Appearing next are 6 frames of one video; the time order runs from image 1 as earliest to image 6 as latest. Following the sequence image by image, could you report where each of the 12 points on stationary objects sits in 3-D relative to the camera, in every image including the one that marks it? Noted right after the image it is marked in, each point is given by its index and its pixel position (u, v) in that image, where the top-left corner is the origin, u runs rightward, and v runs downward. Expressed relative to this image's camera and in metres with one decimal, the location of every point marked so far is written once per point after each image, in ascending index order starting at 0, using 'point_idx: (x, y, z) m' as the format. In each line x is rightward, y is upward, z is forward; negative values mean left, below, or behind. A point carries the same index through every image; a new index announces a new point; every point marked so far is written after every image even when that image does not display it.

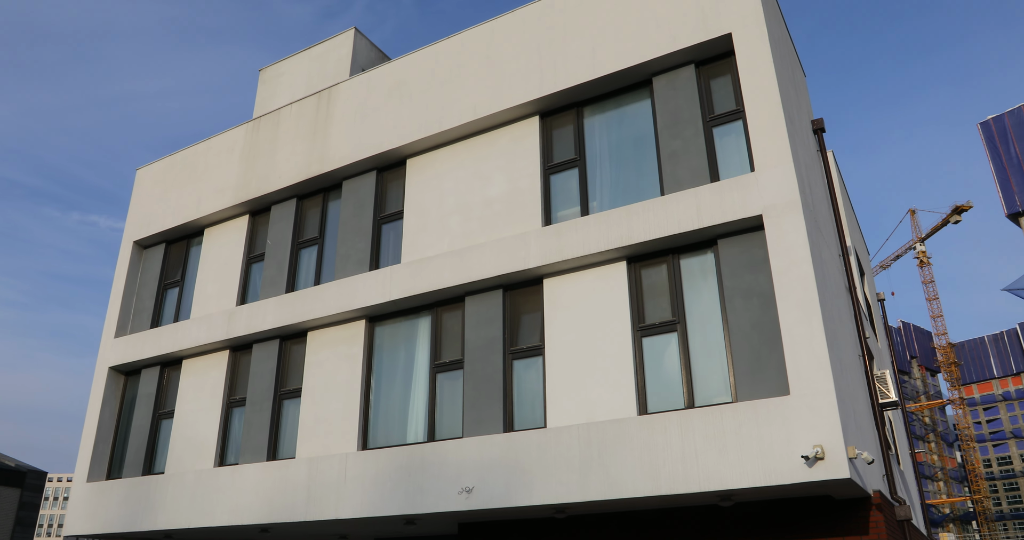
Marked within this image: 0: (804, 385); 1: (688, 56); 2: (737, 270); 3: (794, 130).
0: (+3.2, -1.2, +7.8) m
1: (+2.5, +3.0, +10.2) m
2: (+2.8, 0.0, +8.9) m
3: (+3.8, +1.9, +9.8) m
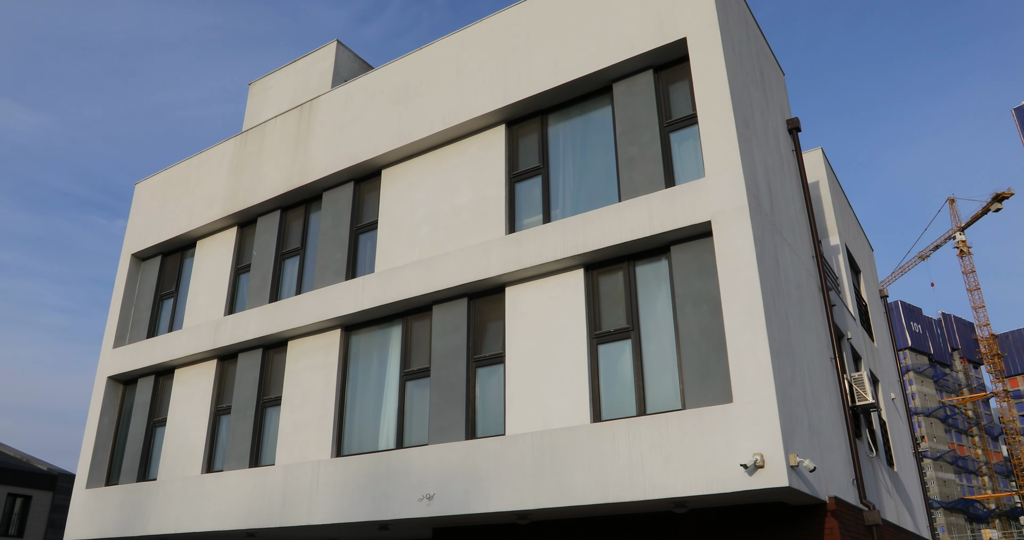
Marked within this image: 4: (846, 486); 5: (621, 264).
0: (+2.5, -1.3, +7.8) m
1: (+1.9, +2.9, +10.2) m
2: (+2.2, -0.1, +8.9) m
3: (+3.2, +1.9, +9.8) m
4: (+4.6, -3.0, +9.9) m
5: (+1.4, +0.1, +9.6) m
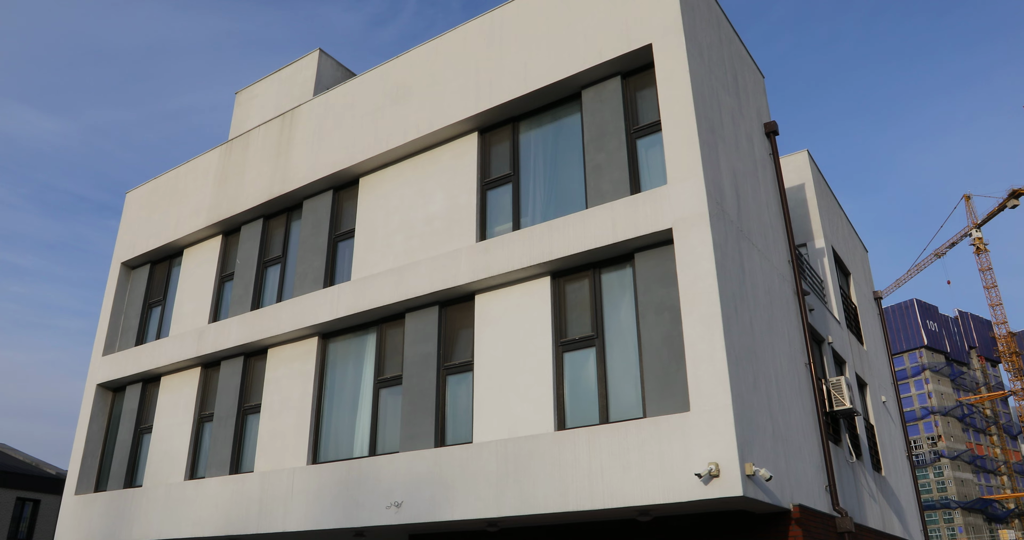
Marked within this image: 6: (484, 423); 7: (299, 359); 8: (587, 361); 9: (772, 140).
0: (+2.1, -1.4, +7.8) m
1: (+1.4, +2.8, +10.2) m
2: (+1.7, -0.2, +8.8) m
3: (+2.8, +1.8, +9.7) m
4: (+4.1, -3.0, +9.8) m
5: (+1.0, 0.0, +9.6) m
6: (-0.4, -2.0, +9.6) m
7: (-3.6, -1.5, +12.1) m
8: (+1.0, -1.2, +9.2) m
9: (+4.4, +2.2, +12.3) m
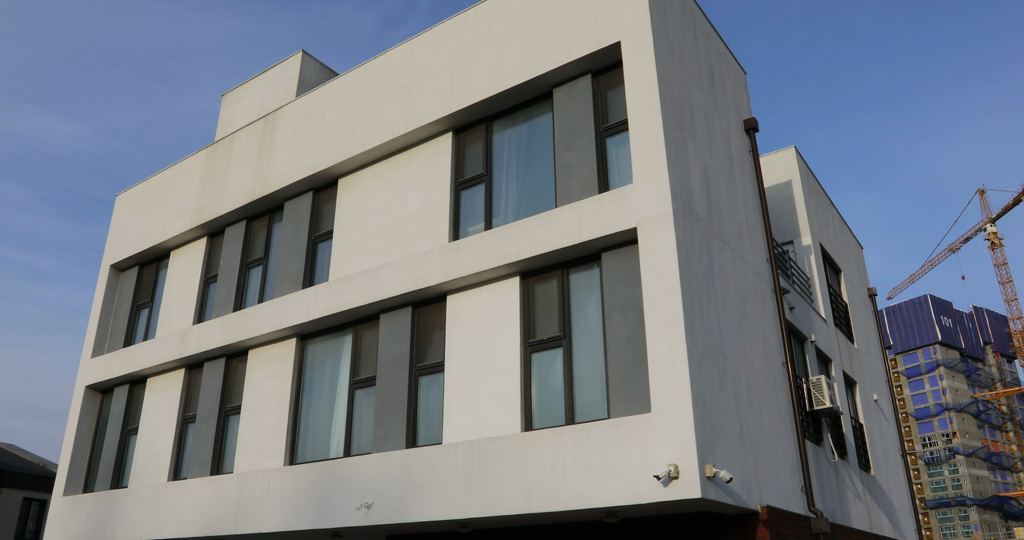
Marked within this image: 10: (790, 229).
0: (+1.6, -1.4, +7.7) m
1: (+1.0, +2.8, +10.1) m
2: (+1.3, -0.2, +8.8) m
3: (+2.4, +1.8, +9.7) m
4: (+3.7, -3.0, +9.7) m
5: (+0.6, 0.0, +9.5) m
6: (-0.8, -2.0, +9.6) m
7: (-3.9, -1.5, +12.1) m
8: (+0.5, -1.2, +9.1) m
9: (+4.0, +2.2, +12.2) m
10: (+5.7, +0.8, +15.0) m
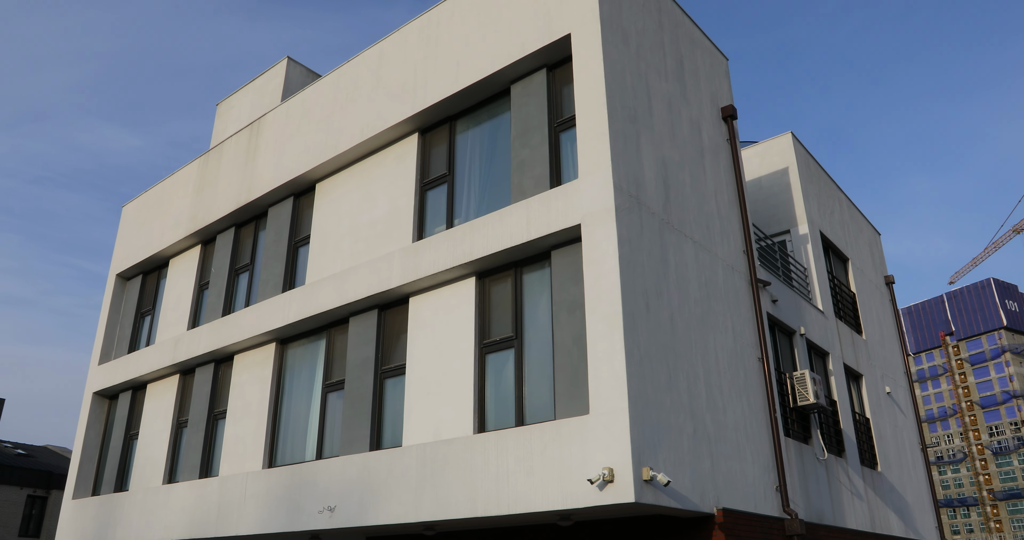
0: (+0.9, -1.4, +7.5) m
1: (+0.4, +2.9, +9.9) m
2: (+0.6, -0.1, +8.6) m
3: (+1.7, +1.8, +9.4) m
4: (+3.2, -2.9, +9.4) m
5: (0.0, 0.0, +9.4) m
6: (-1.3, -2.1, +9.5) m
7: (-4.3, -1.6, +12.3) m
8: (-0.1, -1.1, +9.0) m
9: (+3.5, +2.4, +11.8) m
10: (+5.5, +1.0, +14.4) m
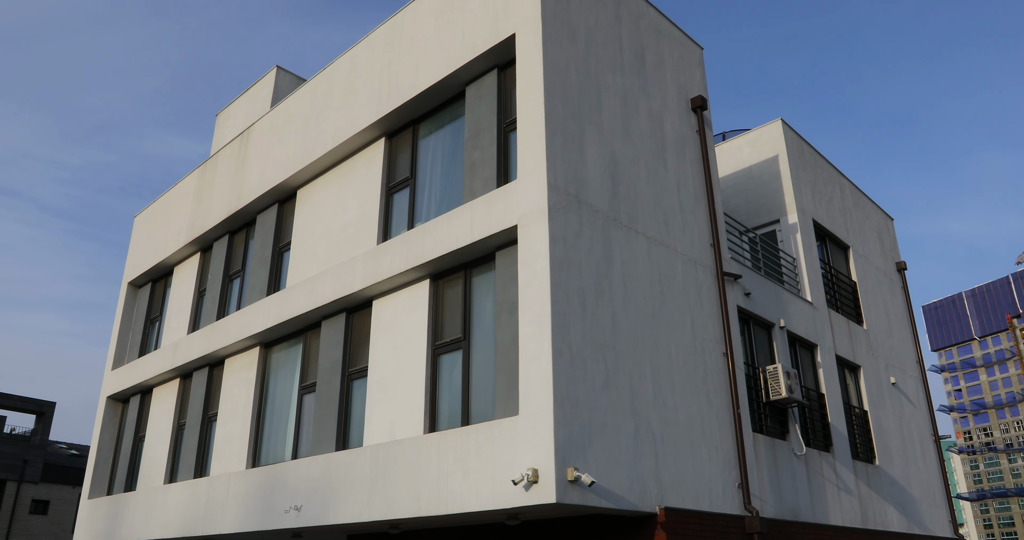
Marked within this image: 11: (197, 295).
0: (+0.2, -1.4, +7.6) m
1: (-0.3, +2.9, +10.0) m
2: (-0.1, -0.2, +8.6) m
3: (+1.0, +1.9, +9.3) m
4: (+2.7, -2.8, +9.3) m
5: (-0.7, 0.0, +9.5) m
6: (-1.9, -2.1, +9.7) m
7: (-4.7, -1.7, +12.7) m
8: (-0.7, -1.2, +9.1) m
9: (+3.0, +2.5, +11.6) m
10: (+5.1, +1.2, +14.1) m
11: (-6.6, -0.5, +15.2) m
